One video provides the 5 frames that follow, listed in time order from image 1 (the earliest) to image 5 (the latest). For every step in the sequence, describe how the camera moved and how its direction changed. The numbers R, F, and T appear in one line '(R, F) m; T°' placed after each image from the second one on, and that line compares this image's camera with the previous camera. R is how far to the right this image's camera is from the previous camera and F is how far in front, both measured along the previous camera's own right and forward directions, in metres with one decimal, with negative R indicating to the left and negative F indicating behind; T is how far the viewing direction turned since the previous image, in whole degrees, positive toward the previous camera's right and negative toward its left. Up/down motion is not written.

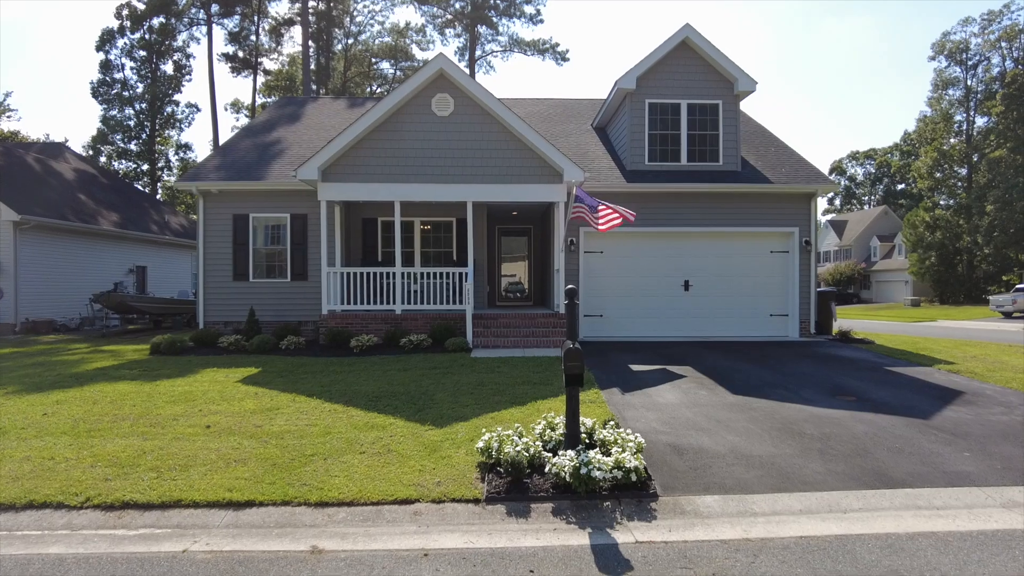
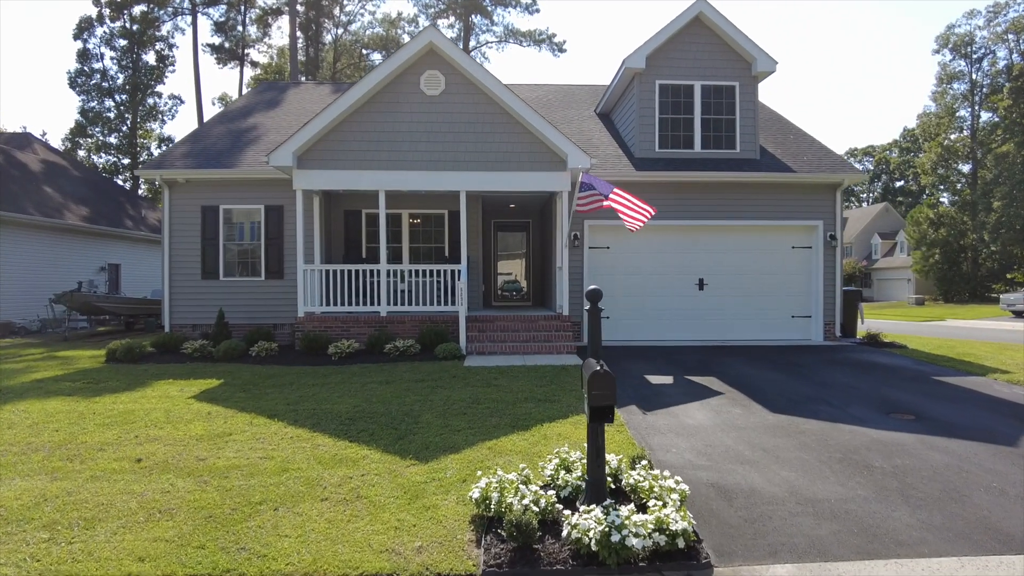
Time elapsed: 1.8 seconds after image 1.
(-0.1, +1.1) m; 0°
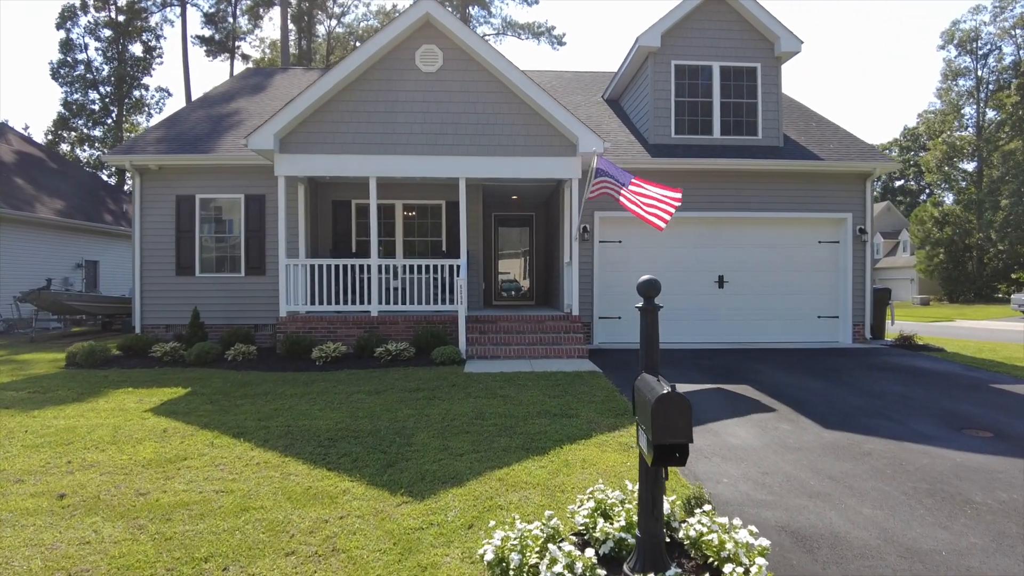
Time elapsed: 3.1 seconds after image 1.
(-0.1, +0.9) m; 0°
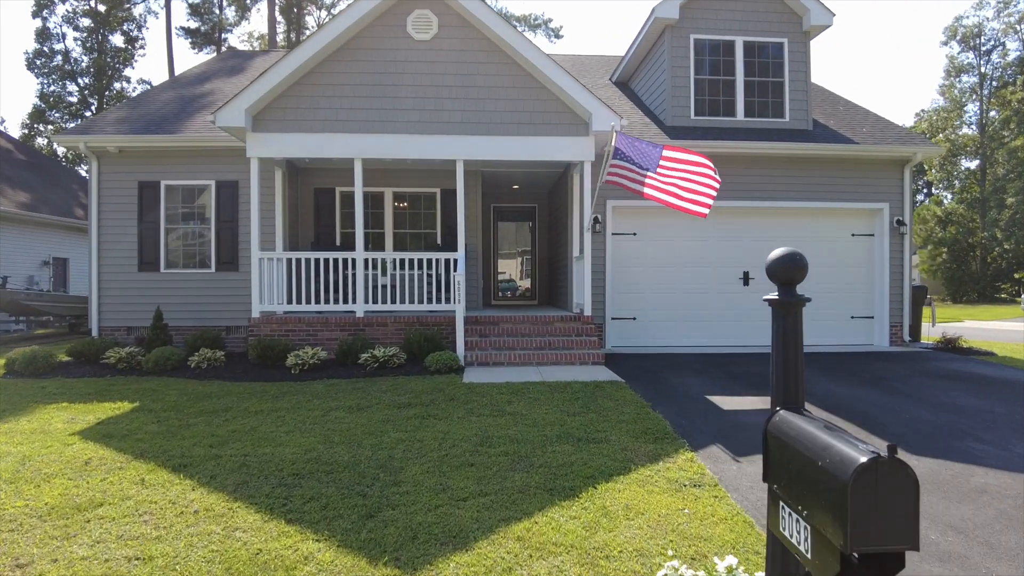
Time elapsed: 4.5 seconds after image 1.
(-0.1, +1.1) m; +1°
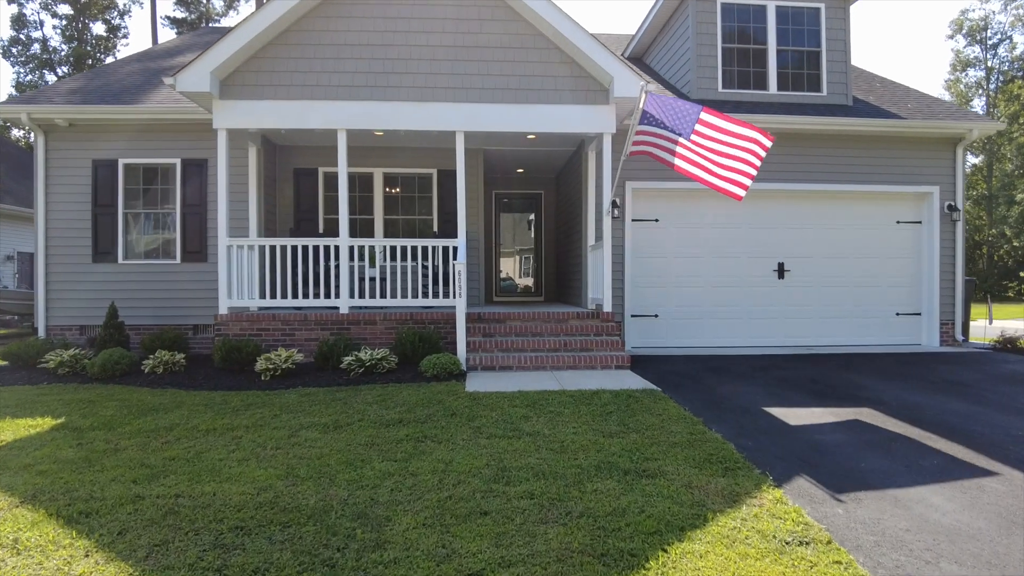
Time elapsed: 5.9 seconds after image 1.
(-0.2, +1.1) m; 0°
